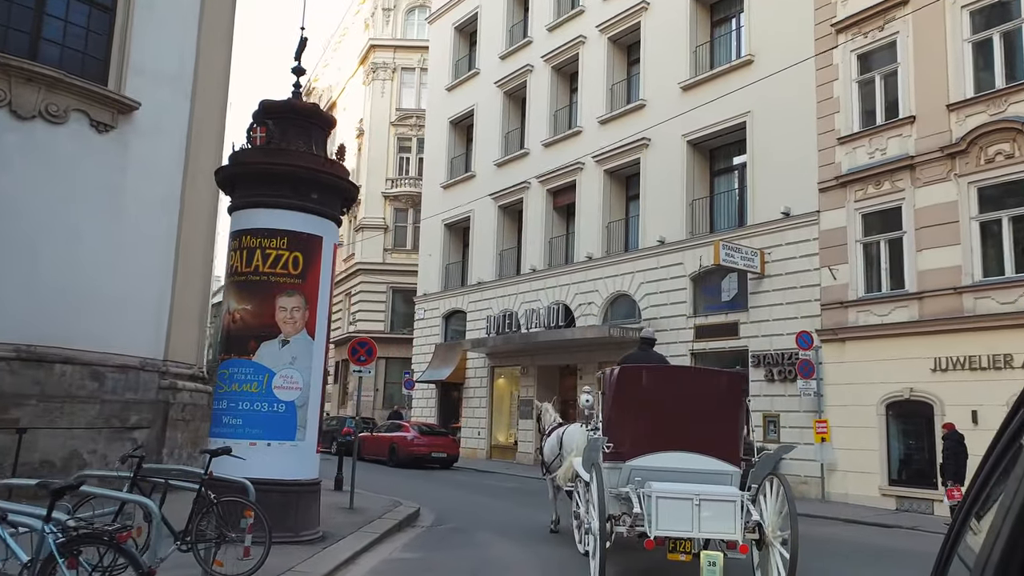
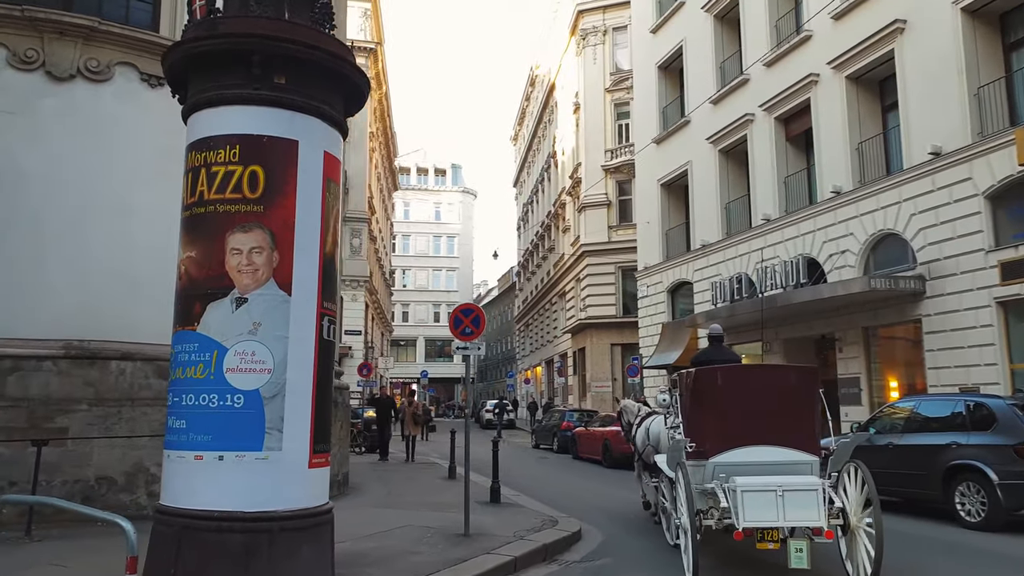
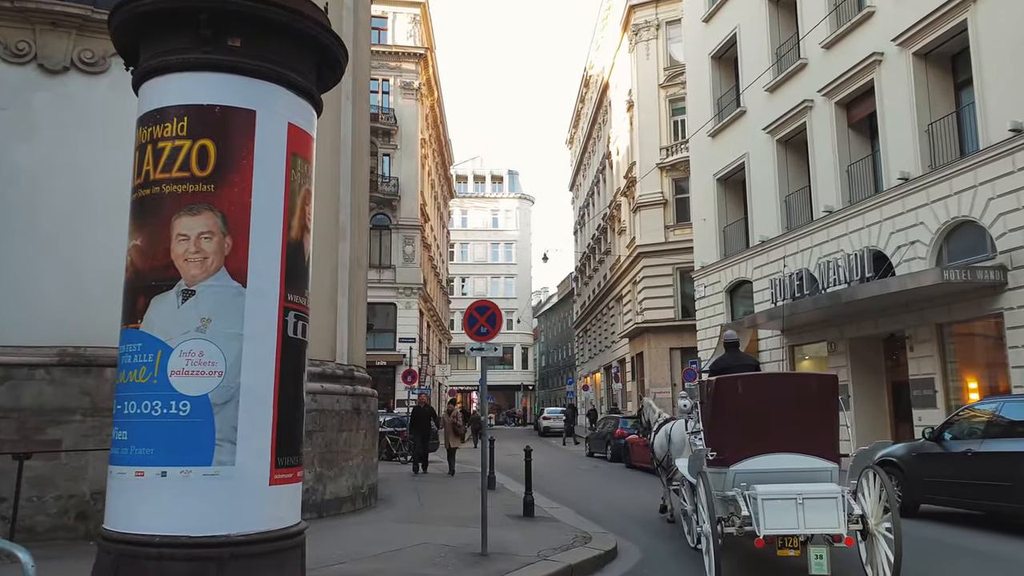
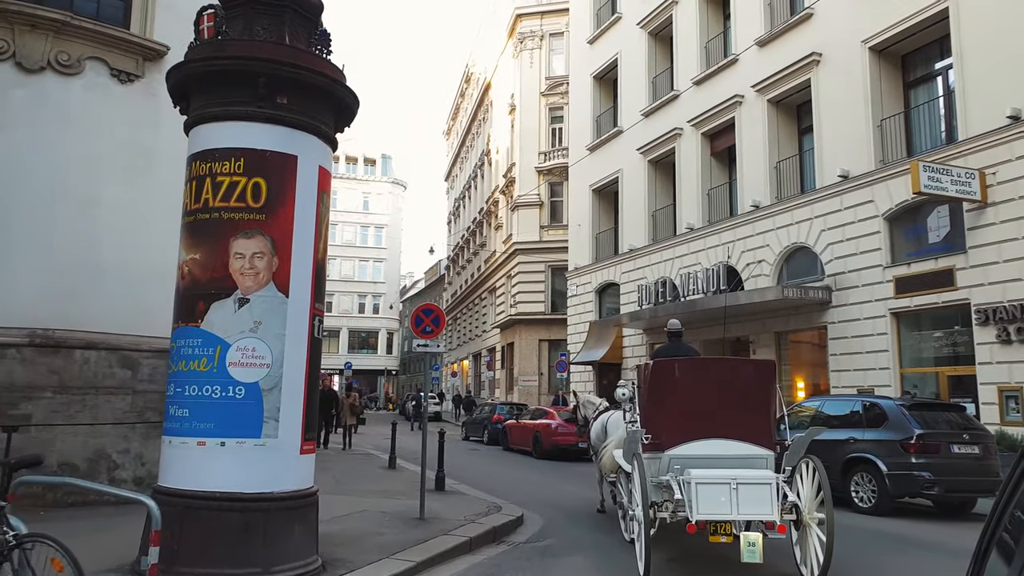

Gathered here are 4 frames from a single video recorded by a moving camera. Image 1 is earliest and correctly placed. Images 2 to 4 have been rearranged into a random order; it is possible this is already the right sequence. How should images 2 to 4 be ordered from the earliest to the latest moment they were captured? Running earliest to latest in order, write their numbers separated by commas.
4, 2, 3
